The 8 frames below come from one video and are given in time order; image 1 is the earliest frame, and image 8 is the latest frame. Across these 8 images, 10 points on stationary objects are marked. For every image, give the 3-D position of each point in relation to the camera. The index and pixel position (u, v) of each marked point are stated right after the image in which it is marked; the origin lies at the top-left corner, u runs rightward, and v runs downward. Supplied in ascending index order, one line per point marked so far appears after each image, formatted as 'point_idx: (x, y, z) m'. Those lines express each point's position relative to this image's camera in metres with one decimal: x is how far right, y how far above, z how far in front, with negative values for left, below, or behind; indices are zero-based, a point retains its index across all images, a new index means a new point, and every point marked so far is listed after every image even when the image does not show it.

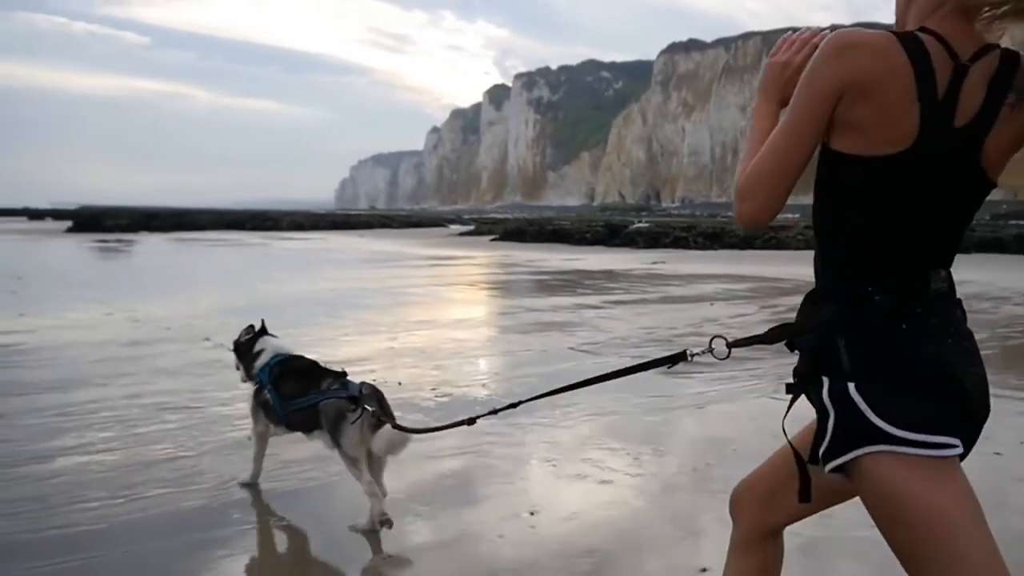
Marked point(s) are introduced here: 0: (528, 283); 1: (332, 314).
0: (+0.2, +0.4, +18.8) m
1: (-2.8, -0.4, +15.2) m
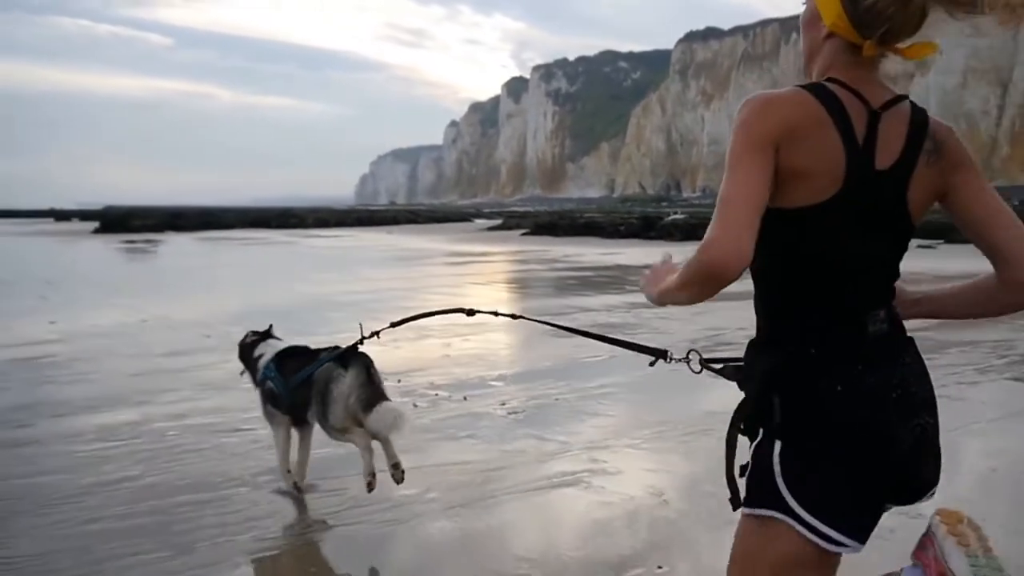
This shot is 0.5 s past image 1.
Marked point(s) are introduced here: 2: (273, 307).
0: (+0.9, +0.4, +18.2) m
1: (-2.1, -0.4, +14.7) m
2: (-4.0, -0.3, +16.2) m
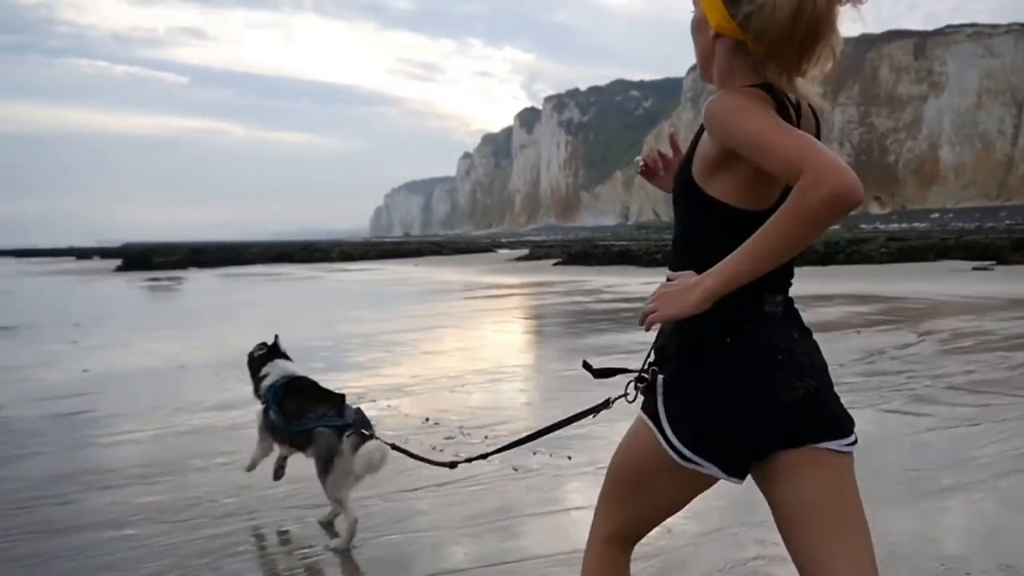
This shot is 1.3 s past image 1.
0: (+1.7, -0.1, +17.4) m
1: (-1.4, -1.0, +13.9) m
2: (-3.2, -0.9, +15.5) m
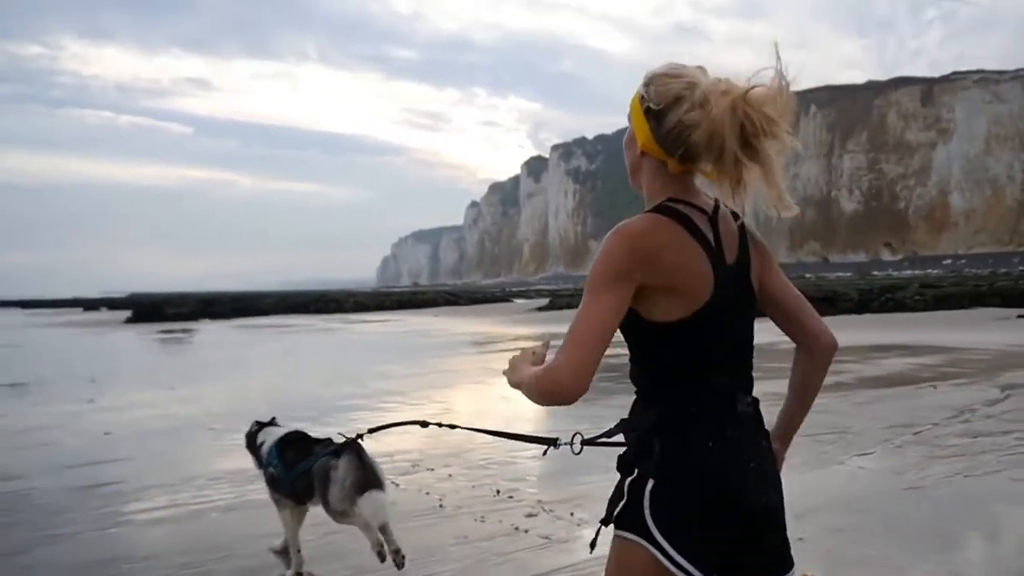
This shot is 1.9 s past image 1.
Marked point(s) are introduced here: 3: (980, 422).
0: (+2.2, -1.0, +16.8) m
1: (-0.9, -1.7, +13.2) m
2: (-2.7, -1.7, +14.8) m
3: (+3.7, -1.1, +7.8) m
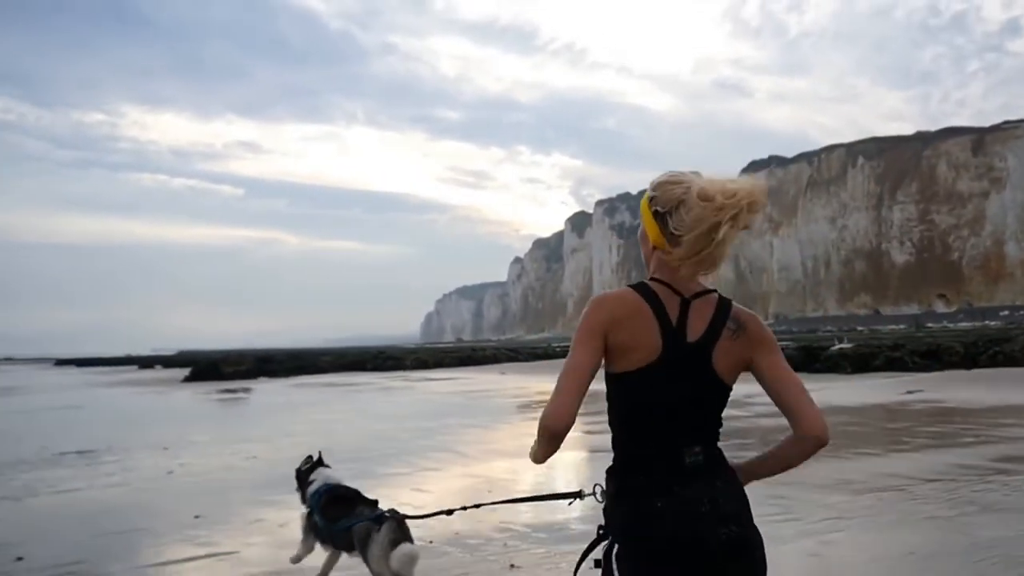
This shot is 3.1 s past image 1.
0: (+3.8, -1.9, +15.3) m
1: (+0.6, -2.4, +11.9) m
2: (-1.2, -2.5, +13.5) m
3: (+4.9, -1.4, +6.3) m
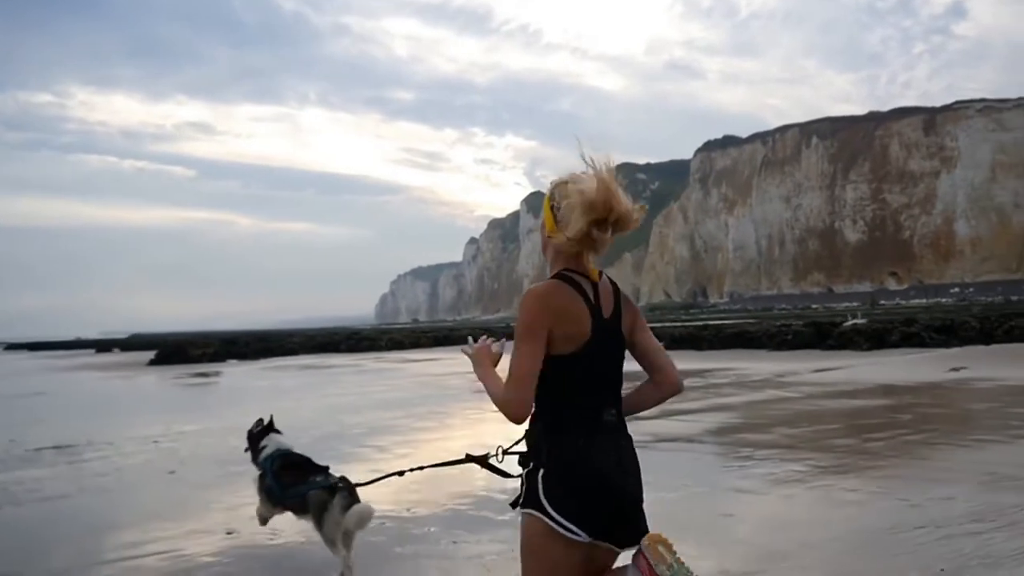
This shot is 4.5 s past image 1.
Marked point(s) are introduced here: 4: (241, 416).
0: (+4.1, -1.4, +14.1) m
1: (+1.0, -2.0, +10.5) m
2: (-0.8, -2.1, +12.1) m
3: (+5.6, -1.1, +5.1) m
4: (-4.7, -2.5, +18.3) m
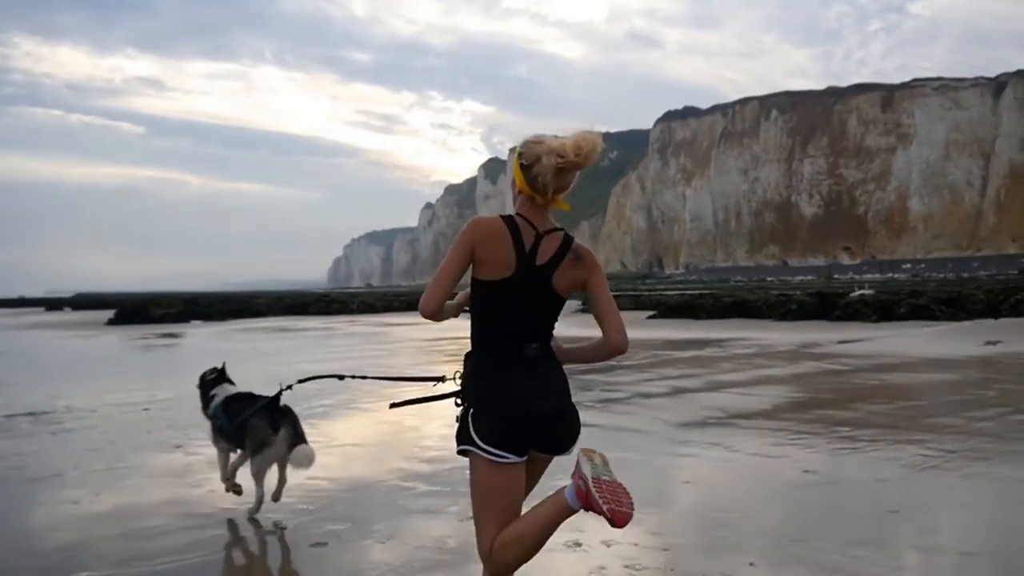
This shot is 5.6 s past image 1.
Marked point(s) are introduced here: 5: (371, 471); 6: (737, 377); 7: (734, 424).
0: (+4.4, -1.0, +13.2) m
1: (+1.4, -1.6, +9.5) m
2: (-0.4, -1.6, +11.0) m
3: (+6.3, -1.0, +4.3) m
4: (-4.6, -1.7, +17.0) m
5: (-0.8, -1.5, +7.2) m
6: (+2.6, -1.0, +11.4) m
7: (+1.8, -1.1, +7.9) m
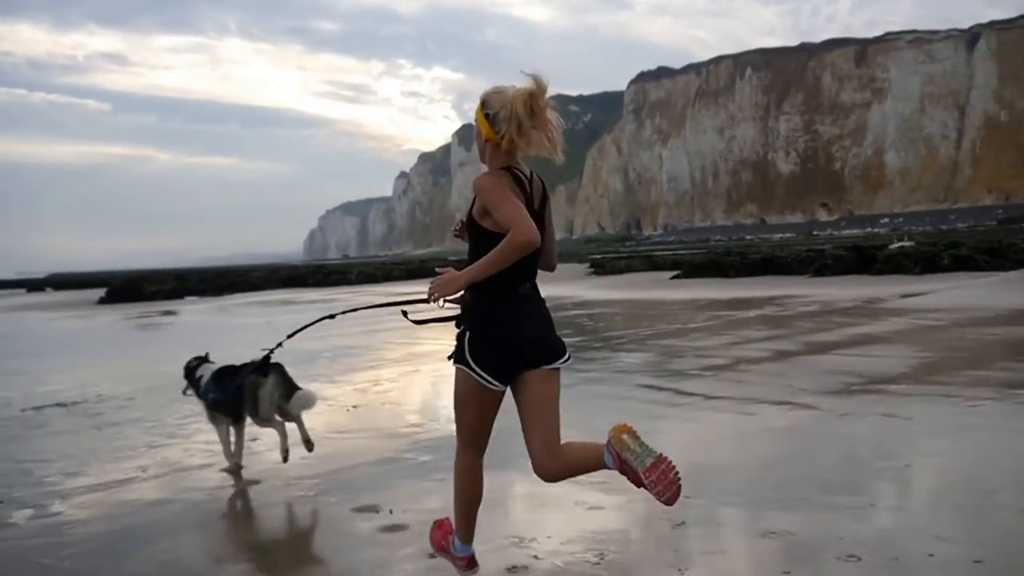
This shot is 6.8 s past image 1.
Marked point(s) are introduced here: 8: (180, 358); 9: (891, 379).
0: (+5.1, -0.3, +12.3) m
1: (+2.3, -1.2, +8.6) m
2: (+0.4, -1.2, +10.0) m
3: (+7.2, -0.6, +3.4) m
4: (-3.9, -1.3, +15.9) m
5: (+0.1, -1.2, +6.2) m
6: (+3.4, -0.5, +10.4) m
7: (+2.7, -0.7, +7.0) m
8: (-5.4, -1.2, +16.0) m
9: (+2.9, -0.7, +7.4) m
